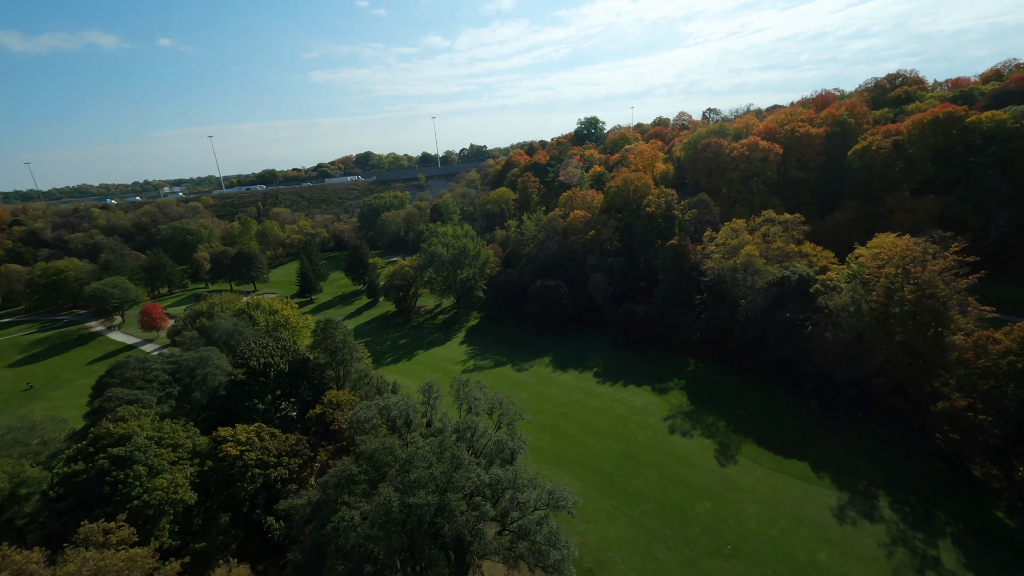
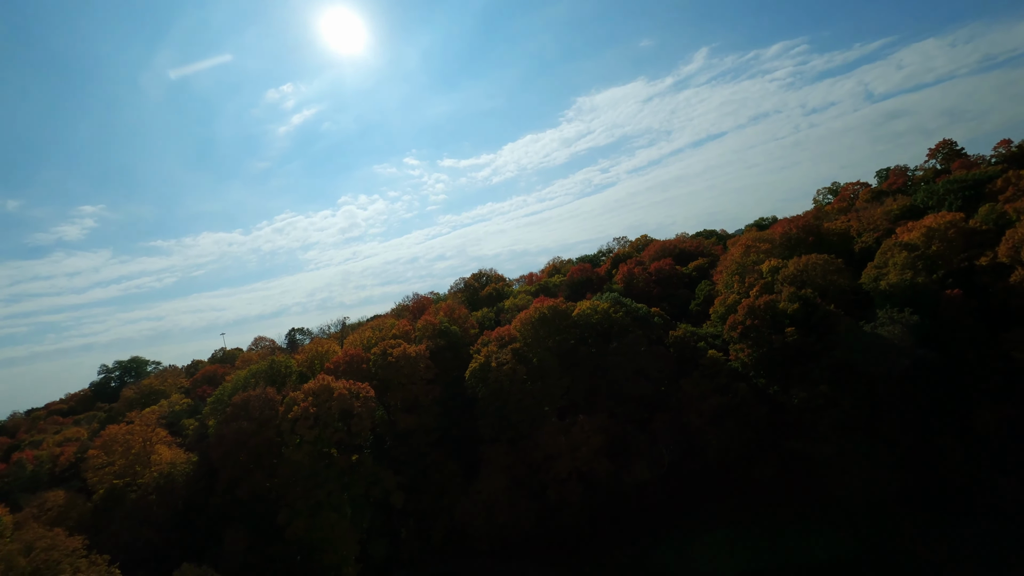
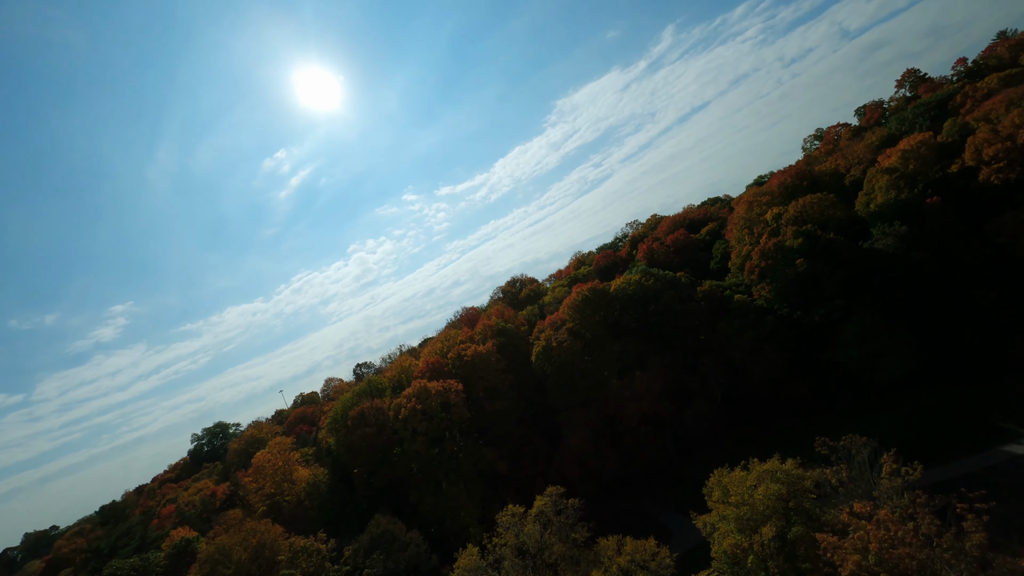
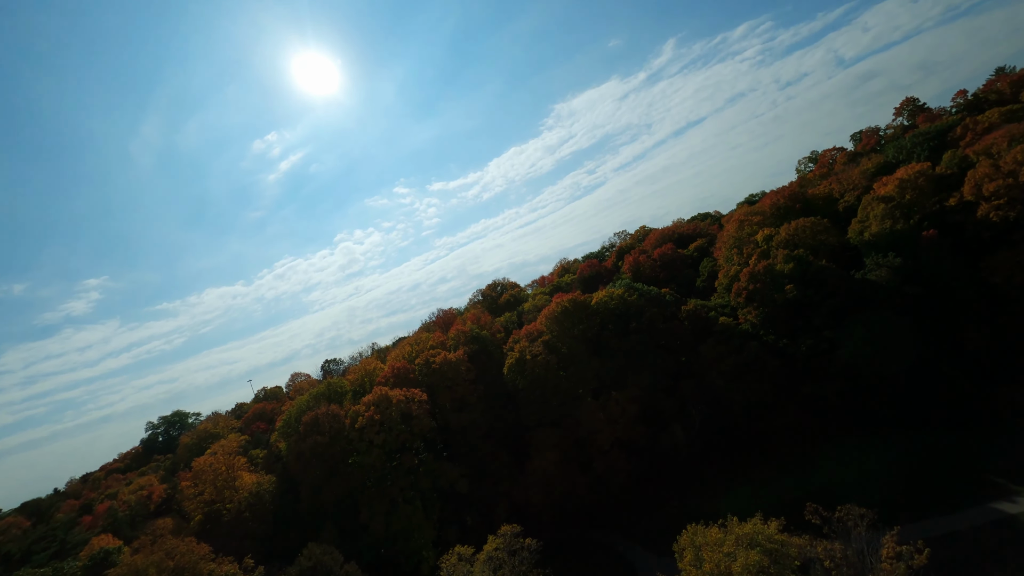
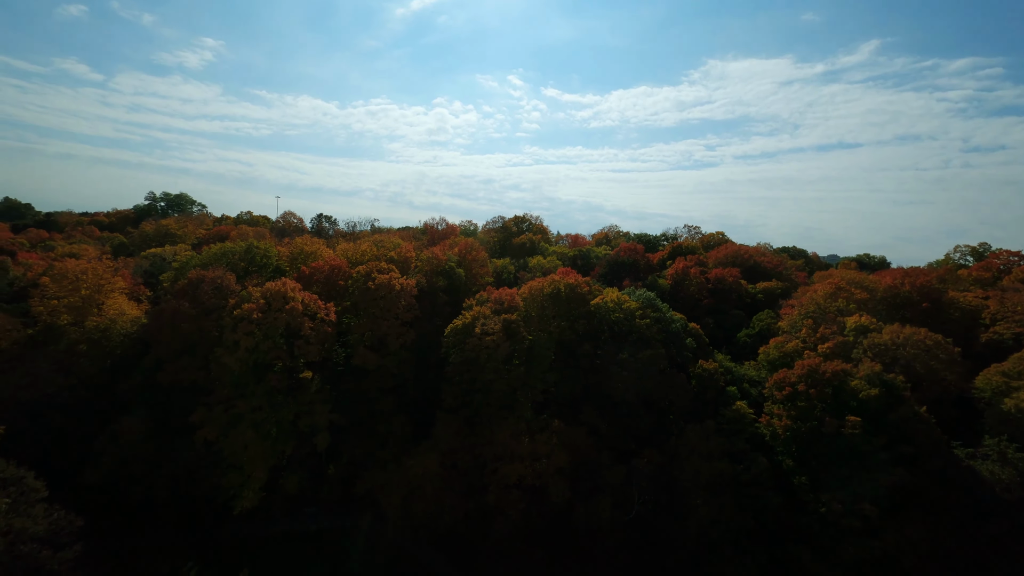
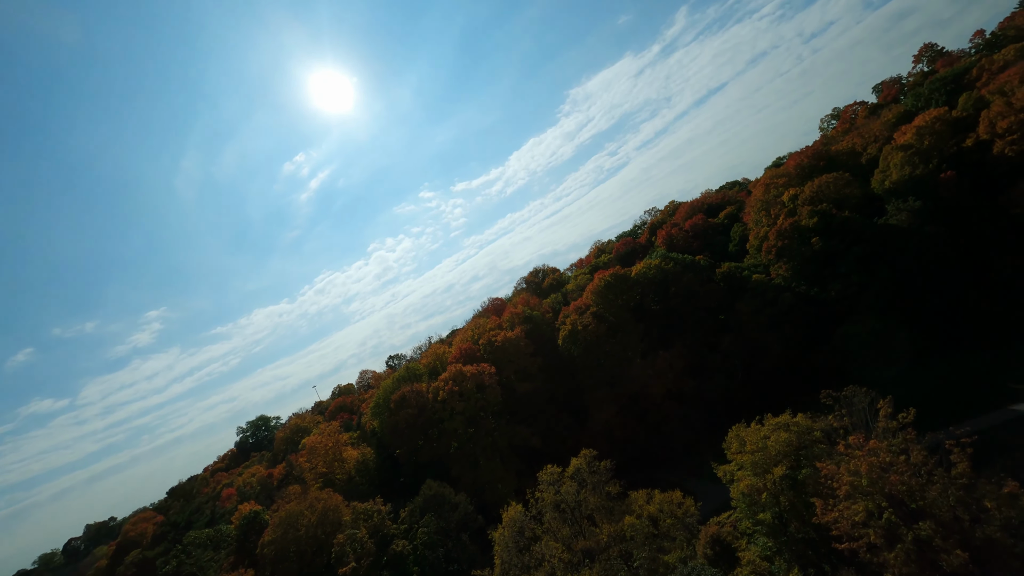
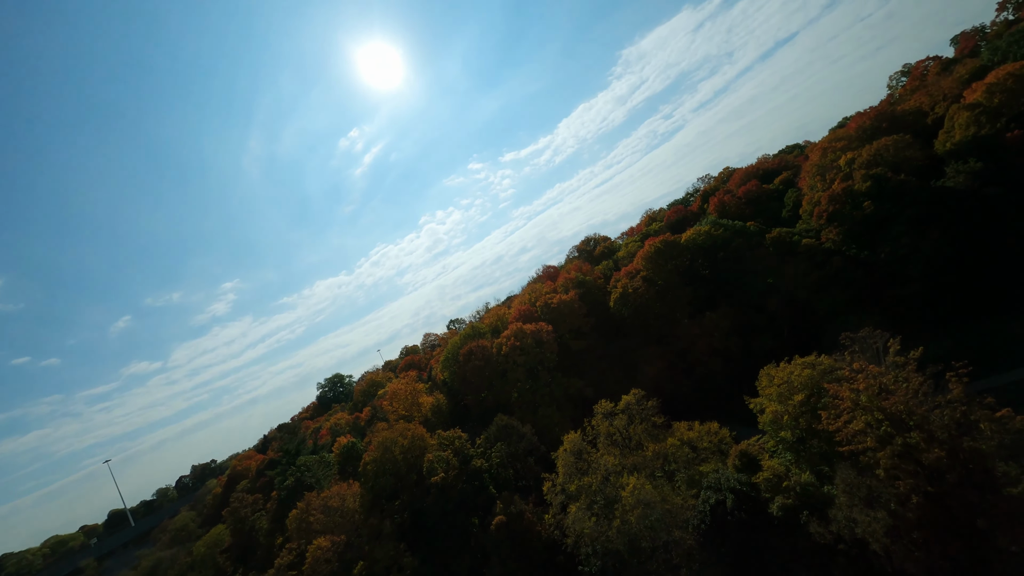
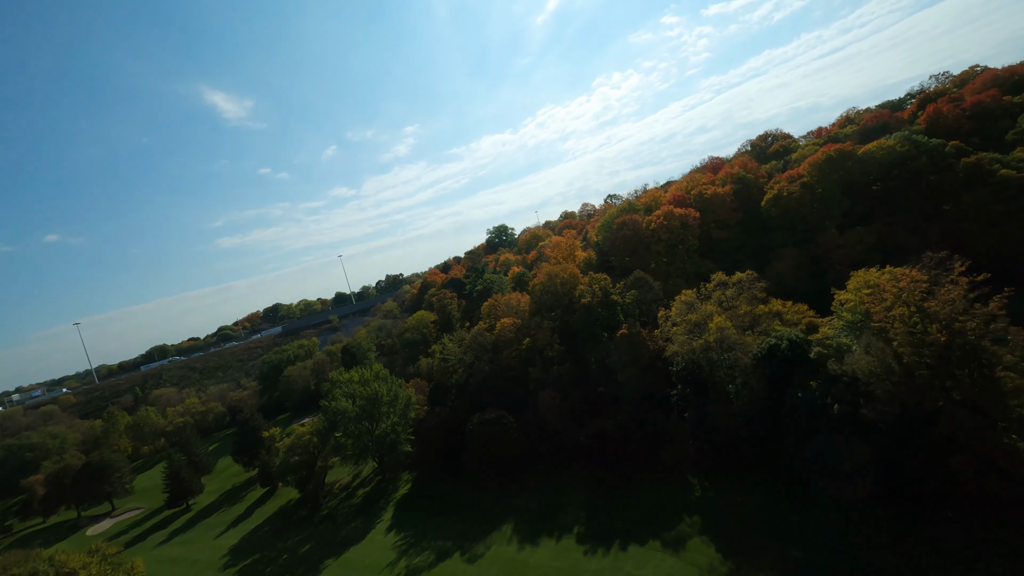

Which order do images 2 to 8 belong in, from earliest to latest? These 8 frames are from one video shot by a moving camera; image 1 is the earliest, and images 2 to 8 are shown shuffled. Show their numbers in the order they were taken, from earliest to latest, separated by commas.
8, 7, 6, 3, 4, 2, 5
